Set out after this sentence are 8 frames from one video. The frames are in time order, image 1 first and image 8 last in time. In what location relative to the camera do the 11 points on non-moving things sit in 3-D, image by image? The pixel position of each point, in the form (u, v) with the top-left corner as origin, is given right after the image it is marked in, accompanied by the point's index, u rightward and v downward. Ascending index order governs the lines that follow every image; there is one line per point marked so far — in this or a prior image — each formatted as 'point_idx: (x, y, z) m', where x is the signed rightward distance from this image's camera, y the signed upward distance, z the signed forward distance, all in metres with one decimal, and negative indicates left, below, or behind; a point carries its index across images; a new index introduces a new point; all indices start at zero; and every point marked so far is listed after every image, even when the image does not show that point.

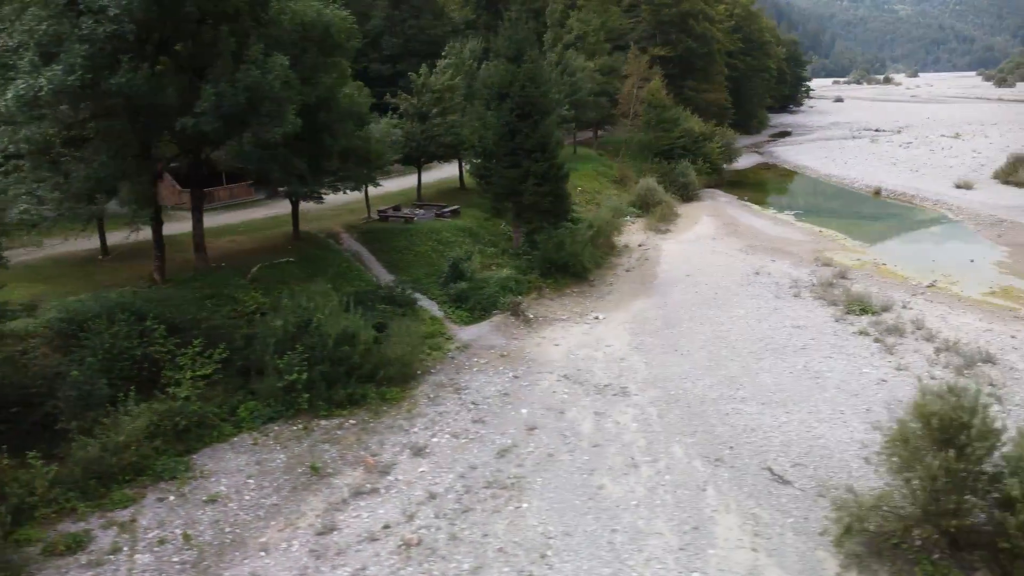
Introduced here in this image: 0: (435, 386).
0: (-2.2, -2.8, +13.9) m
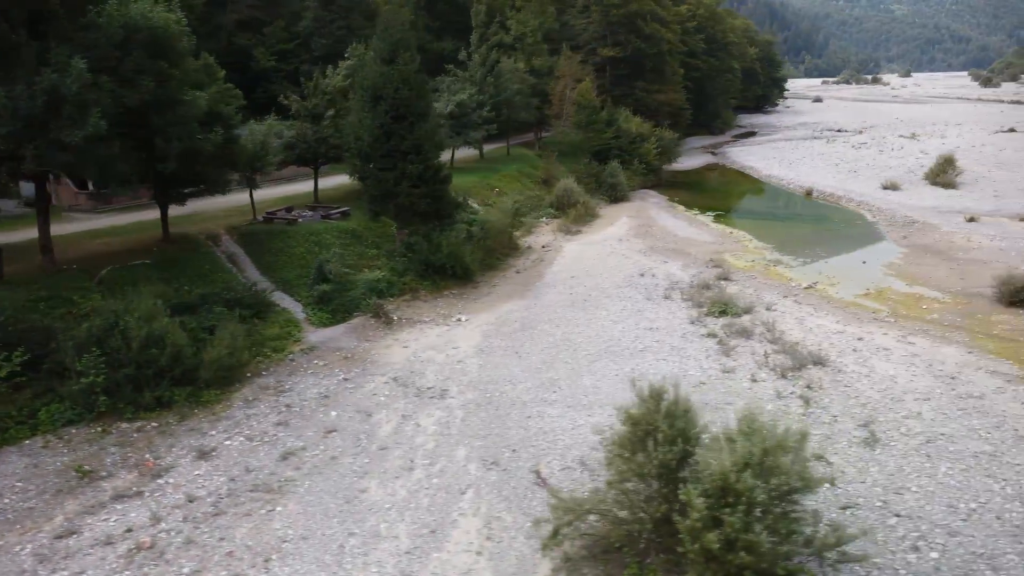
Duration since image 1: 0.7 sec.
0: (-7.3, -2.9, +13.9) m
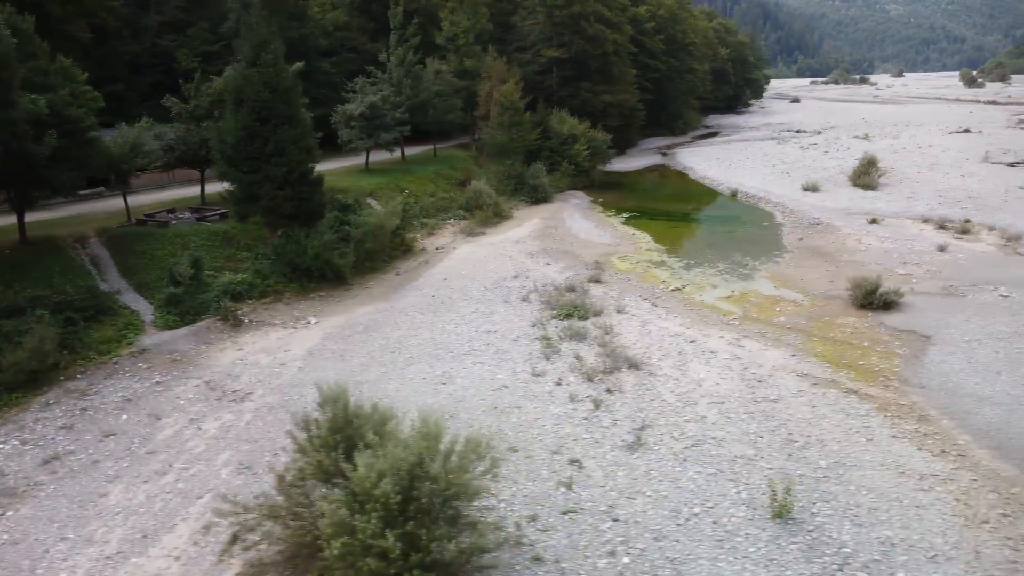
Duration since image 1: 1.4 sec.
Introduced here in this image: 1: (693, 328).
0: (-12.9, -3.0, +13.9) m
1: (+6.4, -1.4, +17.1) m
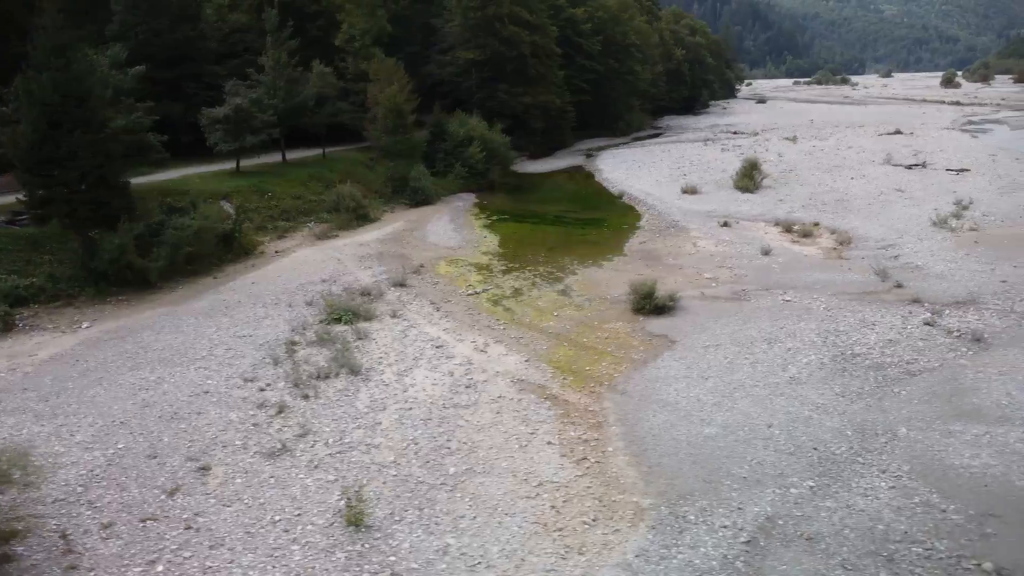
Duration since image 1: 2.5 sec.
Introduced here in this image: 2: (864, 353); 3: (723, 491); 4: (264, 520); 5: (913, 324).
0: (-21.3, -3.2, +14.0) m
1: (-2.1, -1.6, +17.2) m
2: (+11.1, -2.0, +15.3) m
3: (+4.5, -4.3, +10.4) m
4: (-5.0, -4.7, +9.8) m
5: (+13.9, -1.2, +17.0) m
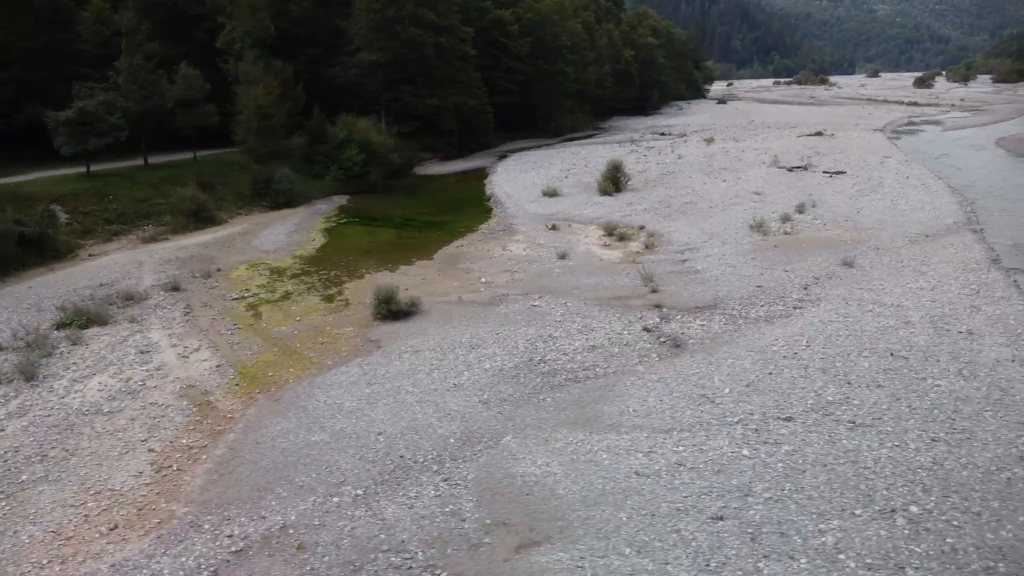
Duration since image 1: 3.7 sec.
0: (-31.1, -3.4, +14.0) m
1: (-11.8, -1.8, +17.2) m
2: (+1.3, -2.2, +15.4) m
3: (-5.3, -4.6, +10.5) m
4: (-14.7, -4.9, +9.9) m
5: (+4.1, -1.4, +17.0) m
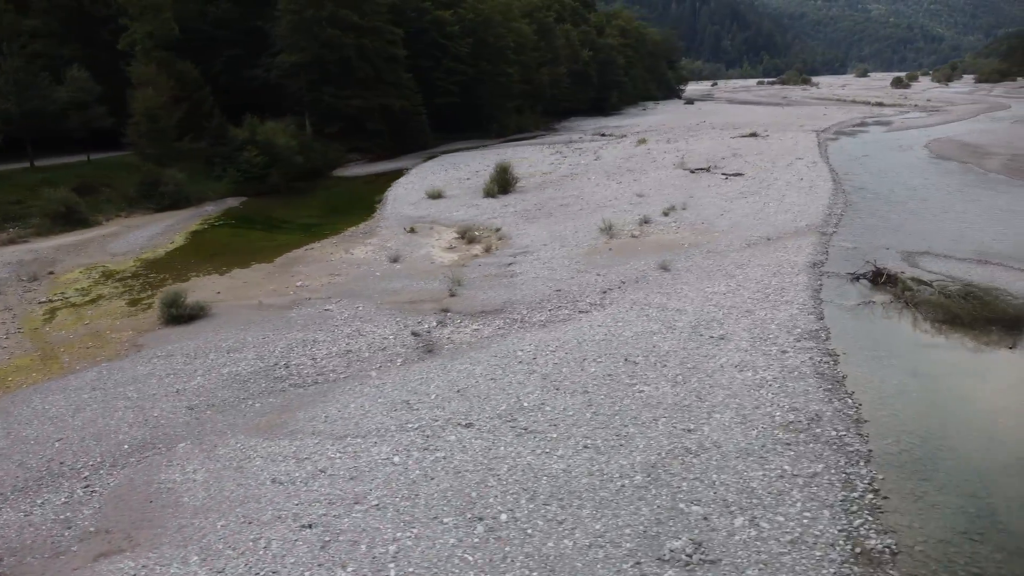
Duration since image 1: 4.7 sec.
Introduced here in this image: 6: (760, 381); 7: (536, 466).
0: (-39.2, -3.5, +14.0) m
1: (-19.9, -1.9, +17.2) m
2: (-6.8, -2.4, +15.4) m
3: (-13.4, -4.7, +10.5) m
4: (-22.8, -5.1, +9.9) m
5: (-3.9, -1.6, +17.0) m
6: (+6.8, -2.6, +13.5) m
7: (+0.5, -4.0, +10.8) m
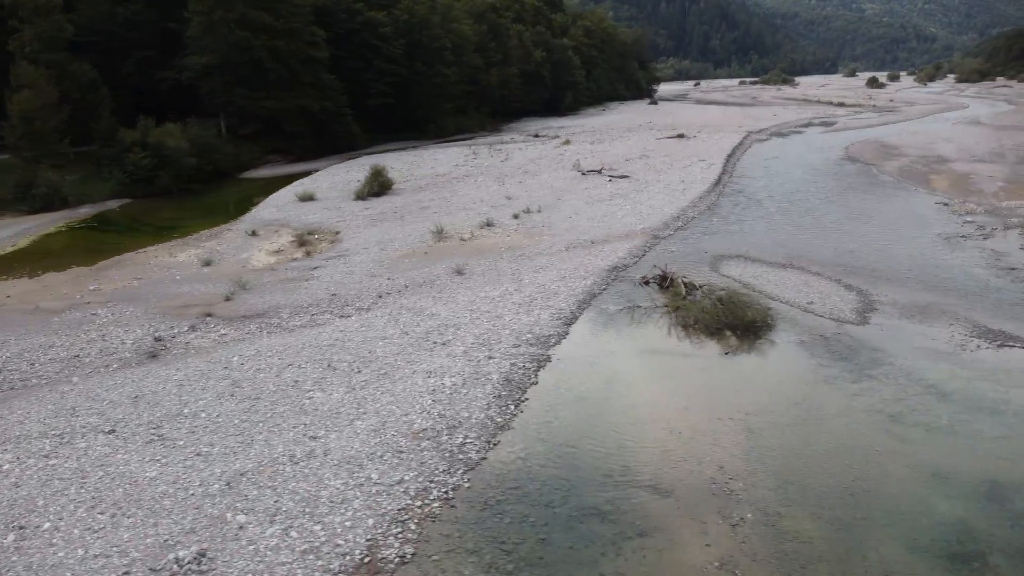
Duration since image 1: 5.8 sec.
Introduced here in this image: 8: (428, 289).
0: (-48.2, -3.7, +14.1) m
1: (-28.9, -2.1, +17.3) m
2: (-15.8, -2.6, +15.4) m
3: (-22.4, -4.9, +10.5) m
4: (-31.8, -5.2, +10.0) m
5: (-12.9, -1.7, +17.1) m
6: (-2.2, -2.8, +13.5) m
7: (-8.5, -4.1, +10.9) m
8: (-3.4, 0.0, +19.9) m
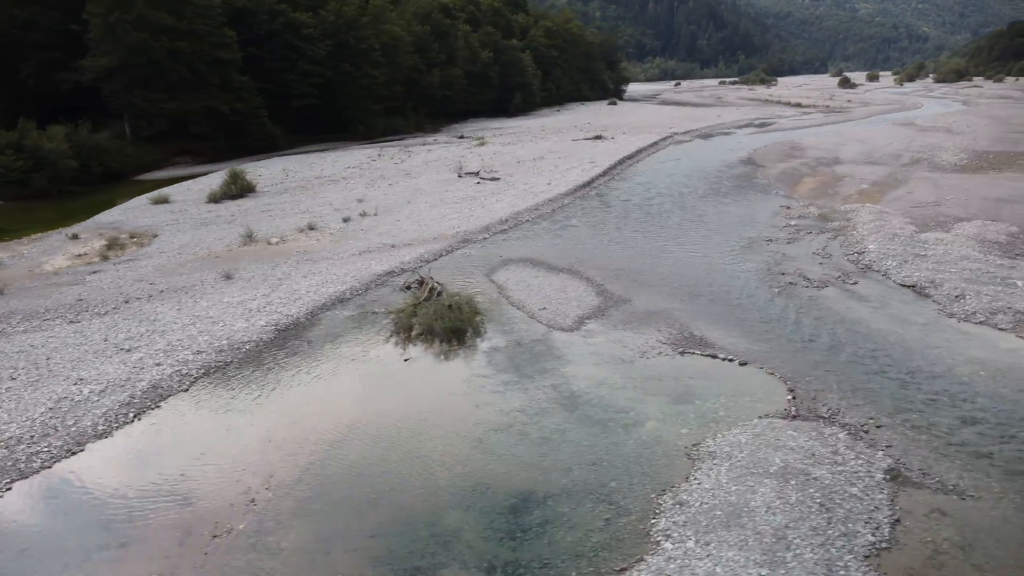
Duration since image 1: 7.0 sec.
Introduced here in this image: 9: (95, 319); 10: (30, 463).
0: (-58.3, -3.9, +14.2) m
1: (-39.1, -2.3, +17.4) m
2: (-25.9, -2.8, +15.5) m
3: (-32.5, -5.1, +10.6) m
4: (-42.0, -5.4, +10.0) m
5: (-23.1, -1.9, +17.1) m
6: (-12.3, -3.0, +13.5) m
7: (-18.6, -4.4, +10.9) m
8: (-13.6, -0.3, +20.0) m
9: (-15.4, -1.2, +18.1) m
10: (-11.3, -4.1, +11.5) m
